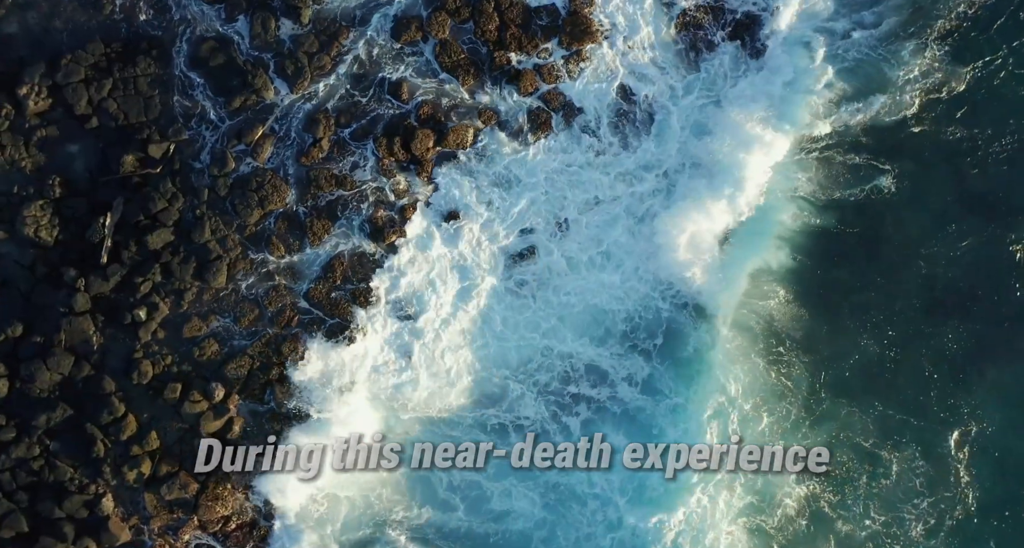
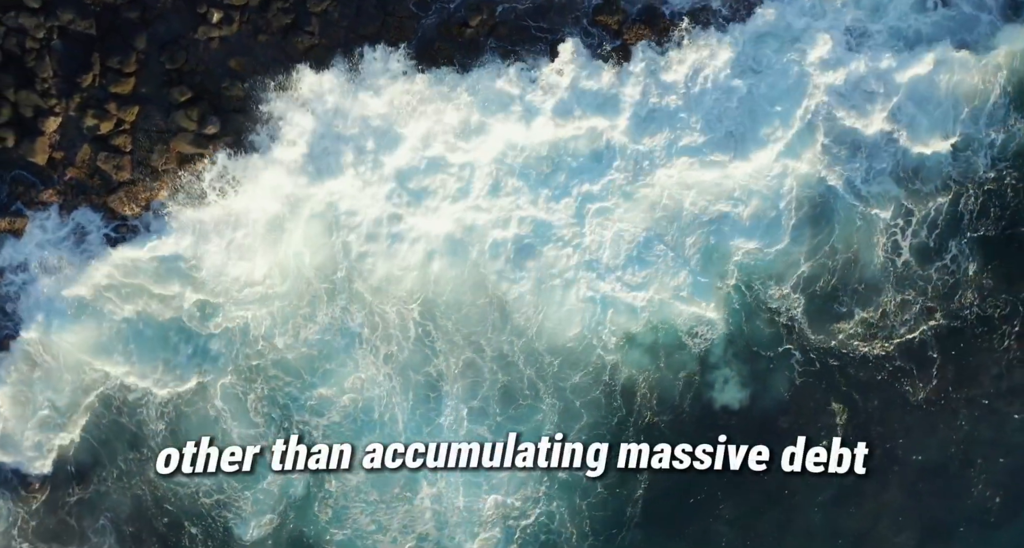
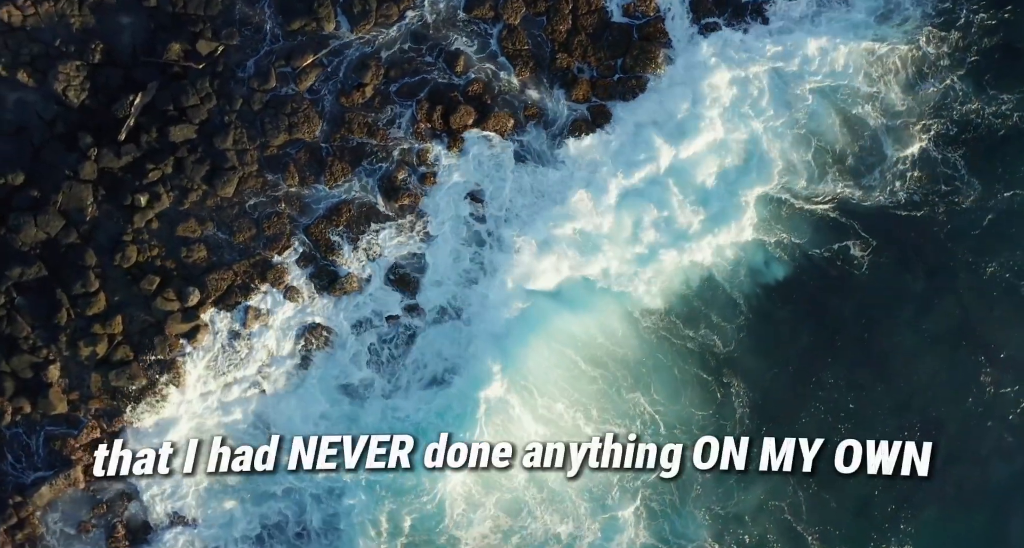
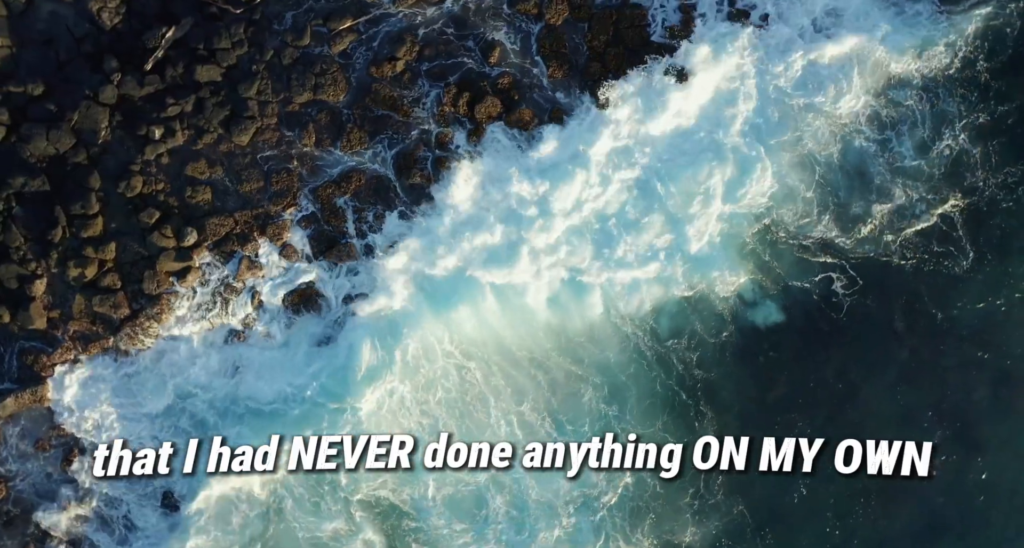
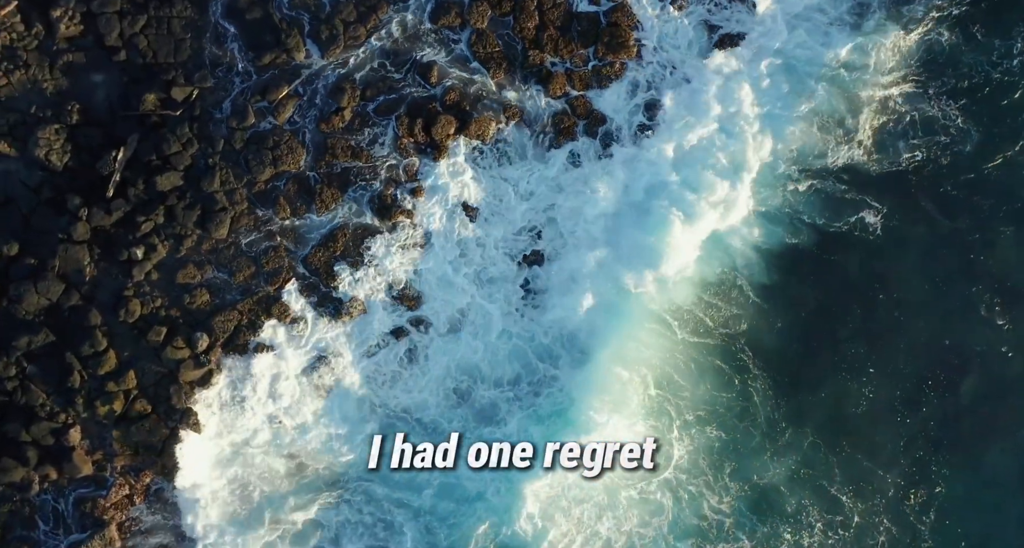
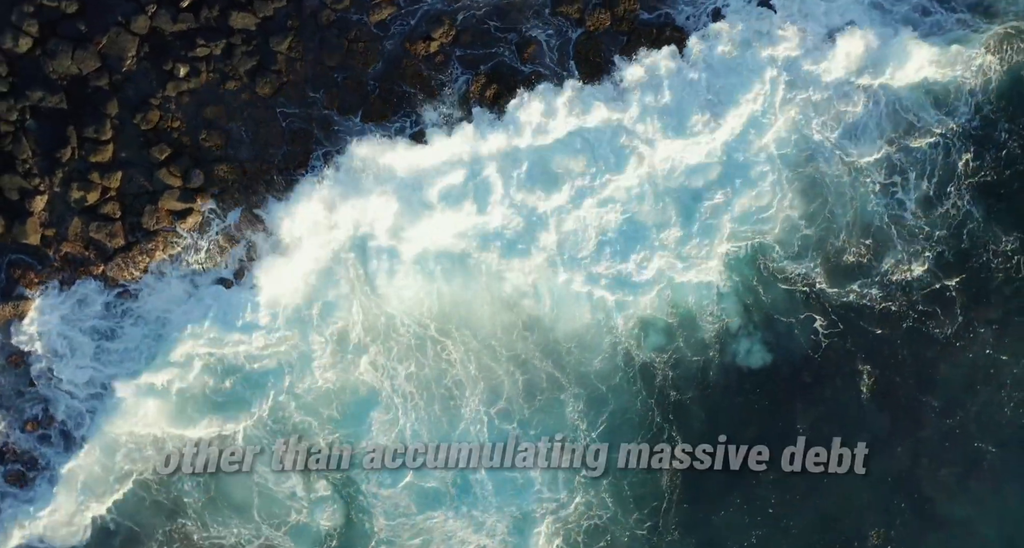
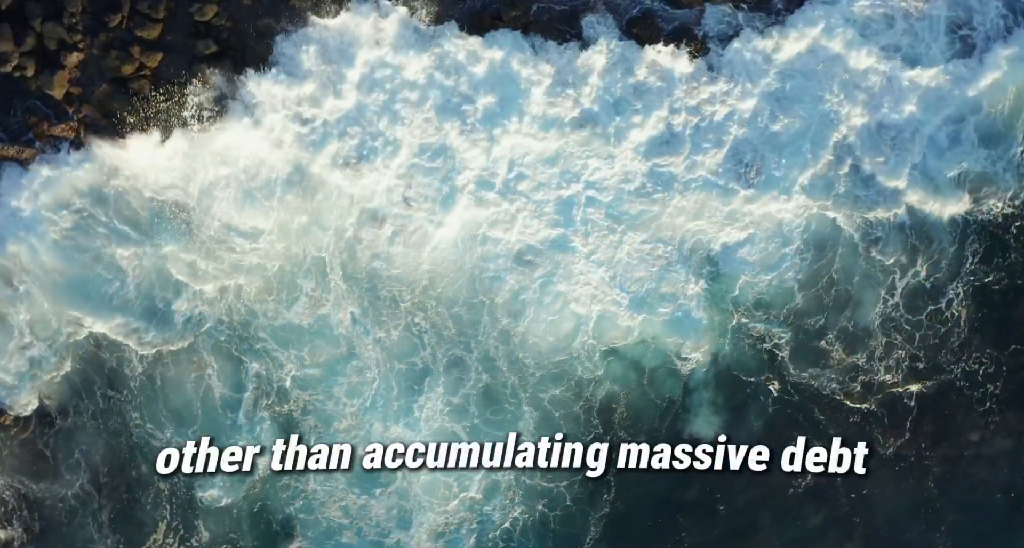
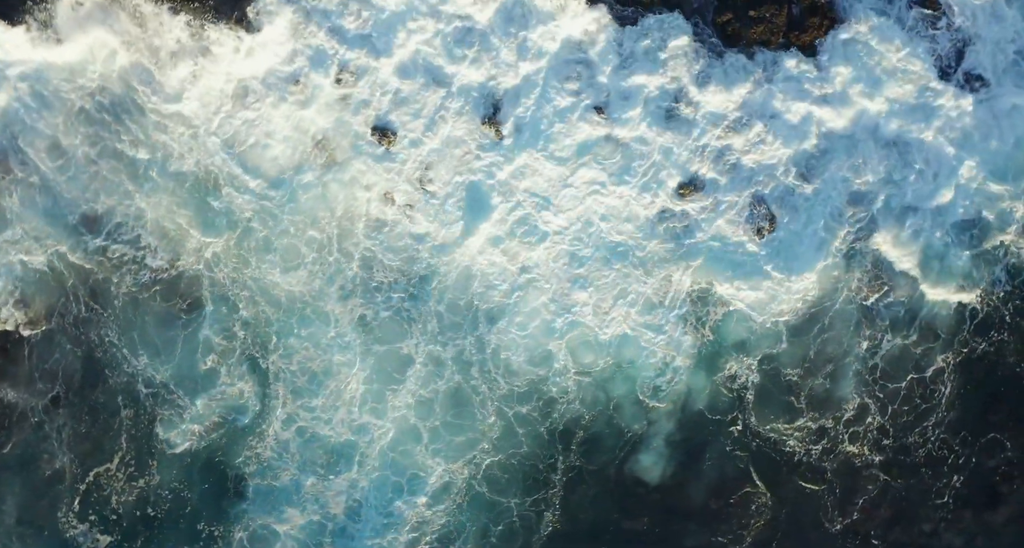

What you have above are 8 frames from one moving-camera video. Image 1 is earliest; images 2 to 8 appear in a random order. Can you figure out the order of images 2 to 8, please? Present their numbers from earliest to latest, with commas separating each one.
5, 3, 4, 6, 2, 7, 8
